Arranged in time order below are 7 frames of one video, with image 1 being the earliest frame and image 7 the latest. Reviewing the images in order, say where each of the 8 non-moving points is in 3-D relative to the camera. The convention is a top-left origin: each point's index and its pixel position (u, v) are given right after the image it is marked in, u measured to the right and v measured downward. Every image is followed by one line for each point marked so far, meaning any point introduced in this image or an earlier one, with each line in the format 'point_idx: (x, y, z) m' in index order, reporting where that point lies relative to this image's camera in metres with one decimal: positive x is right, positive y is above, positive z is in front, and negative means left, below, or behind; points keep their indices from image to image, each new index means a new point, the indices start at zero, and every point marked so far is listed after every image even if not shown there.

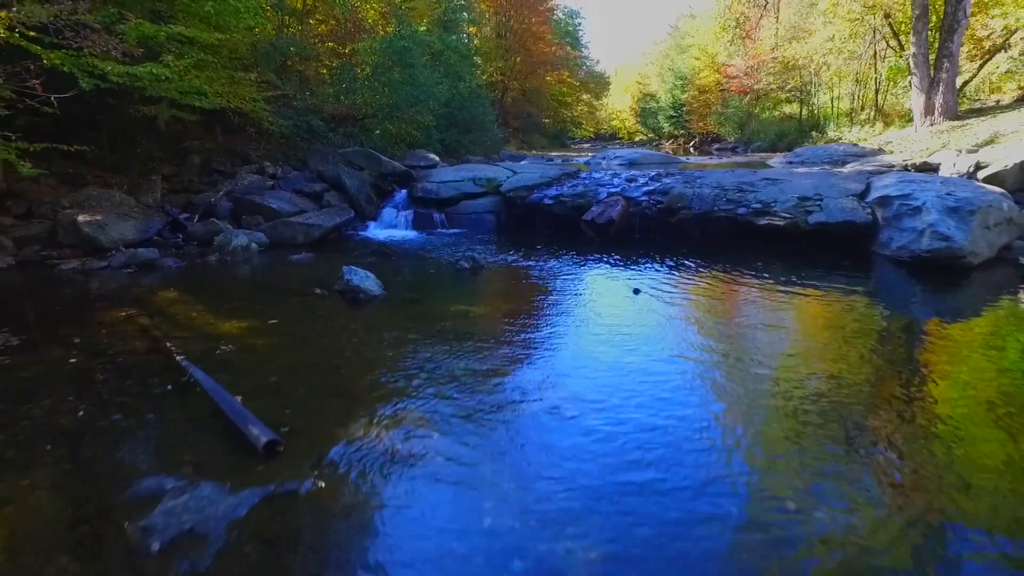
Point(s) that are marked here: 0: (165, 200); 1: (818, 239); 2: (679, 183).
0: (-5.2, +1.3, +13.5) m
1: (+3.5, +0.6, +10.2) m
2: (+2.2, +1.4, +11.9) m
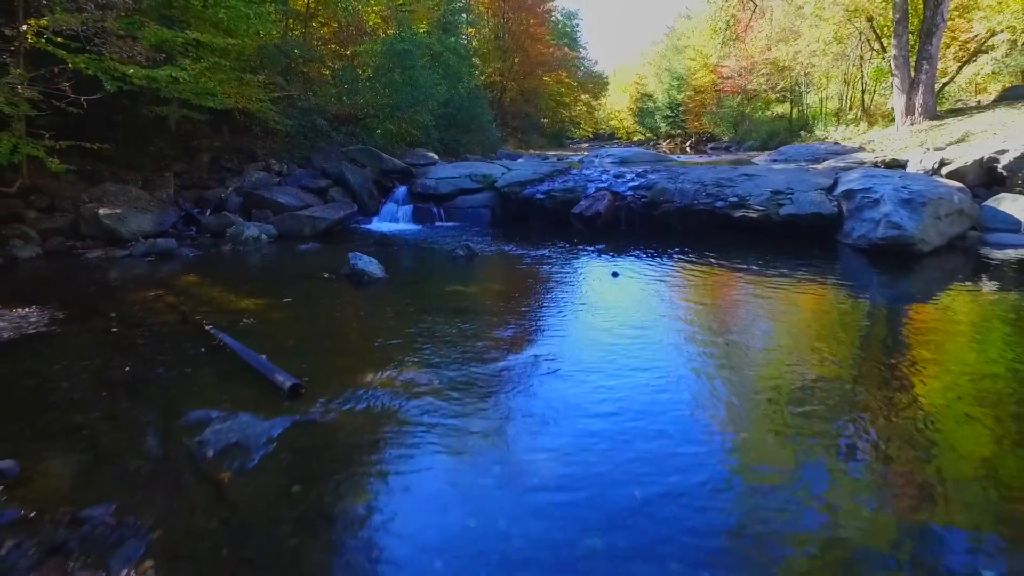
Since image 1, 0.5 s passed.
0: (-5.3, +1.5, +14.3) m
1: (+3.4, +0.7, +10.9) m
2: (+2.1, +1.5, +12.6) m
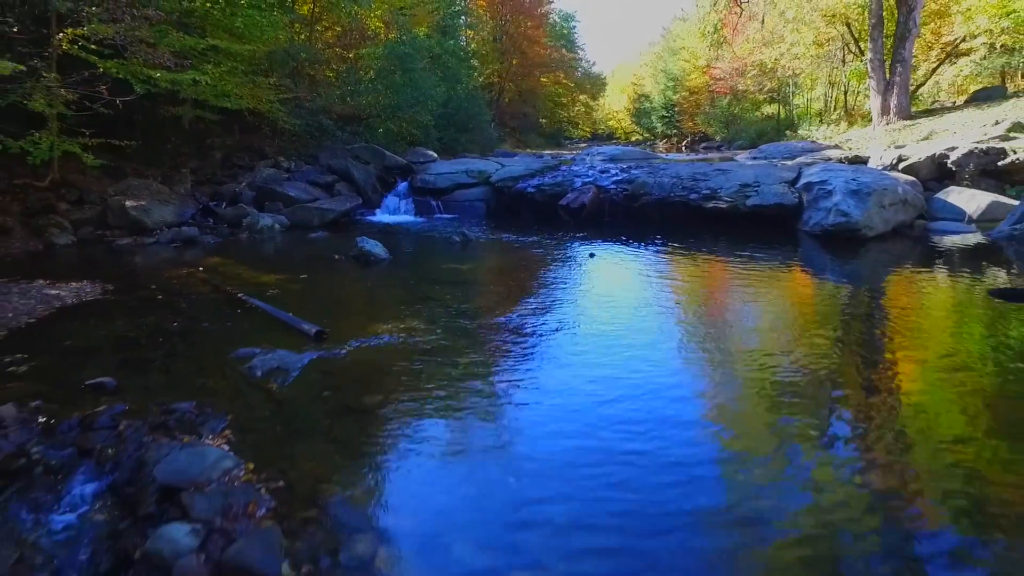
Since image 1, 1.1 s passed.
0: (-5.4, +1.7, +15.4) m
1: (+3.3, +0.9, +12.0) m
2: (+2.0, +1.7, +13.7) m
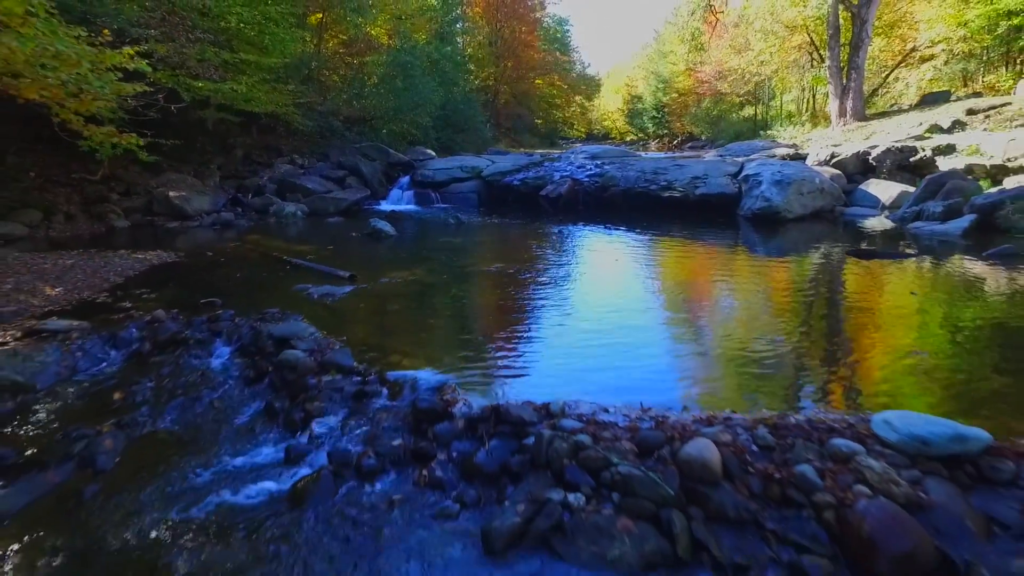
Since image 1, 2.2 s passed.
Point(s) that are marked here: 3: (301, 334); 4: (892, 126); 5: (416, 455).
0: (-5.7, +2.0, +17.6) m
1: (+3.1, +1.3, +14.3) m
2: (+1.8, +2.1, +16.0) m
3: (-1.3, -0.3, +5.4) m
4: (+8.1, +3.5, +19.1) m
5: (-0.4, -0.7, +3.6) m
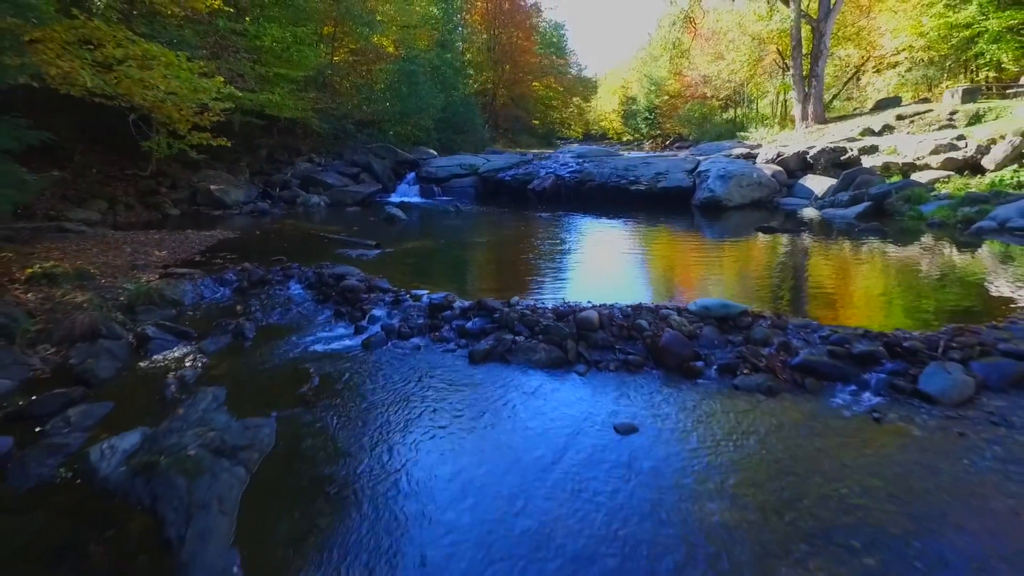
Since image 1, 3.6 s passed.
0: (-5.8, +2.5, +20.2) m
1: (+2.9, +1.7, +16.9) m
2: (+1.6, +2.5, +18.6) m
3: (-1.4, +0.1, +8.1) m
4: (+8.0, +3.9, +21.7) m
5: (-0.6, -0.3, +6.2) m
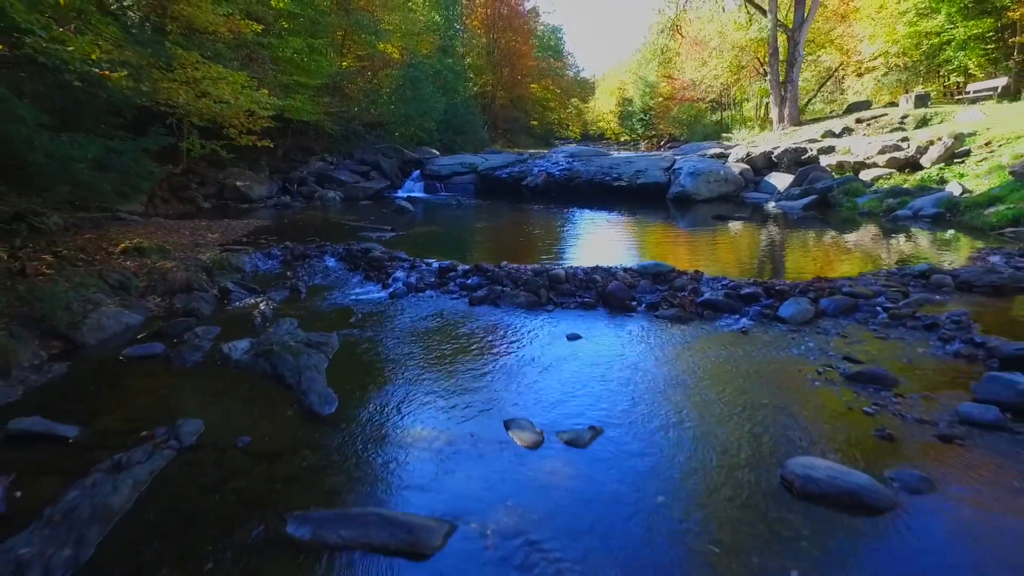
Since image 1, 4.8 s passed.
0: (-5.9, +2.8, +22.2) m
1: (+2.8, +2.0, +18.9) m
2: (+1.5, +2.8, +20.6) m
3: (-1.5, +0.4, +10.1) m
4: (+7.9, +4.2, +23.8) m
5: (-0.7, 0.0, +8.2) m
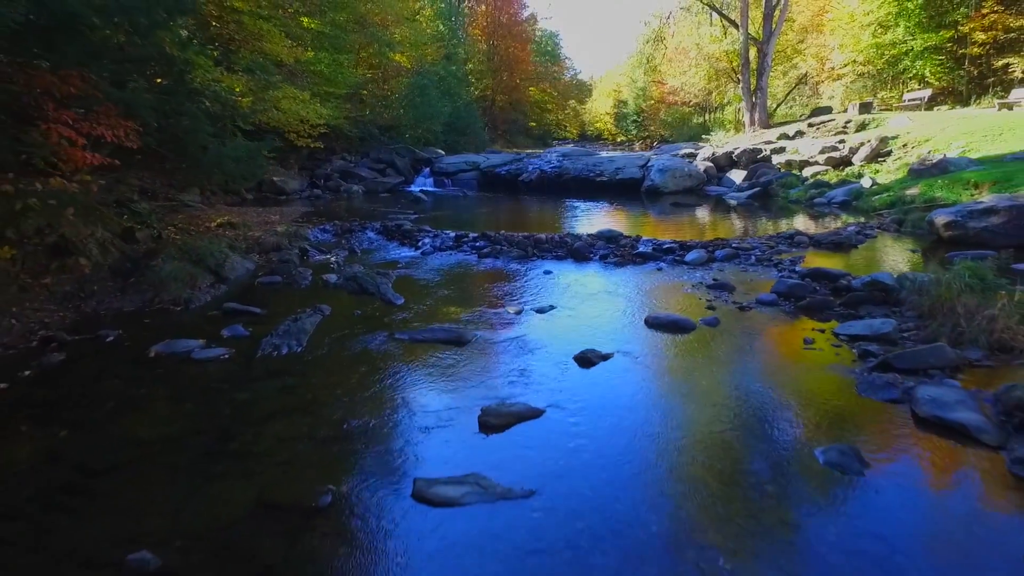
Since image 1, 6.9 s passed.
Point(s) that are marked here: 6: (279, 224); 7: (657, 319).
0: (-6.0, +3.3, +25.4) m
1: (+2.8, +2.5, +22.1) m
2: (+1.5, +3.3, +23.8) m
3: (-1.6, +0.9, +13.3) m
4: (+7.8, +4.7, +27.0) m
5: (-0.7, +0.5, +11.5) m
6: (-3.6, +1.0, +13.6) m
7: (+1.1, -0.2, +6.7) m
